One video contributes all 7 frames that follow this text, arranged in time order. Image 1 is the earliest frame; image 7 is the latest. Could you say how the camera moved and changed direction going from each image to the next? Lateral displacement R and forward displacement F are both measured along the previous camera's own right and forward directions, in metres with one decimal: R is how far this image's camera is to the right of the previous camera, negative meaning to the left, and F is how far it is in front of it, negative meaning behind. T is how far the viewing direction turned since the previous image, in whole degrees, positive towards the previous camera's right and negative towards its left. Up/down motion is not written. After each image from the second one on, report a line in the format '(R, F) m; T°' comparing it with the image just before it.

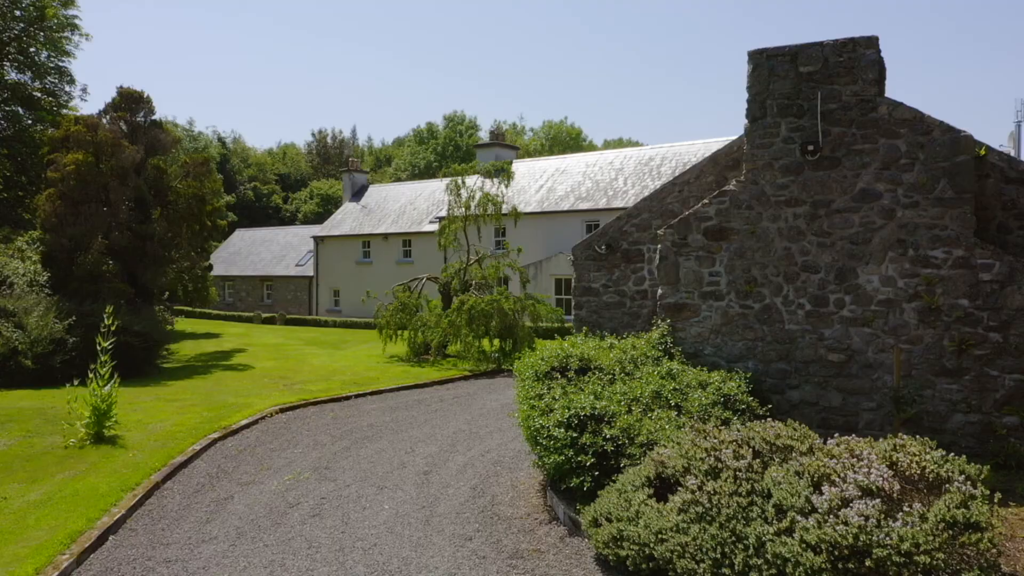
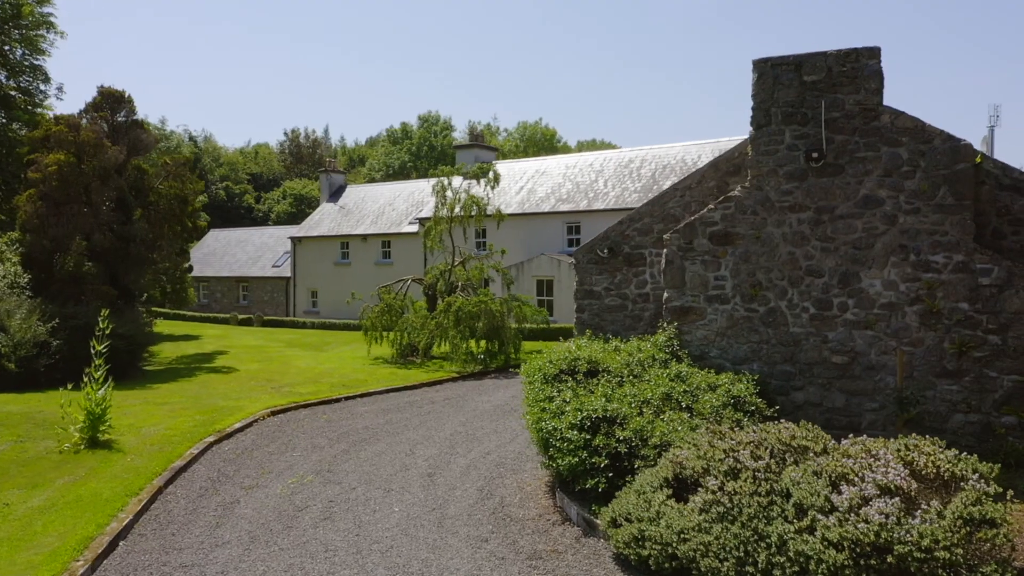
(-0.4, -0.1) m; +2°
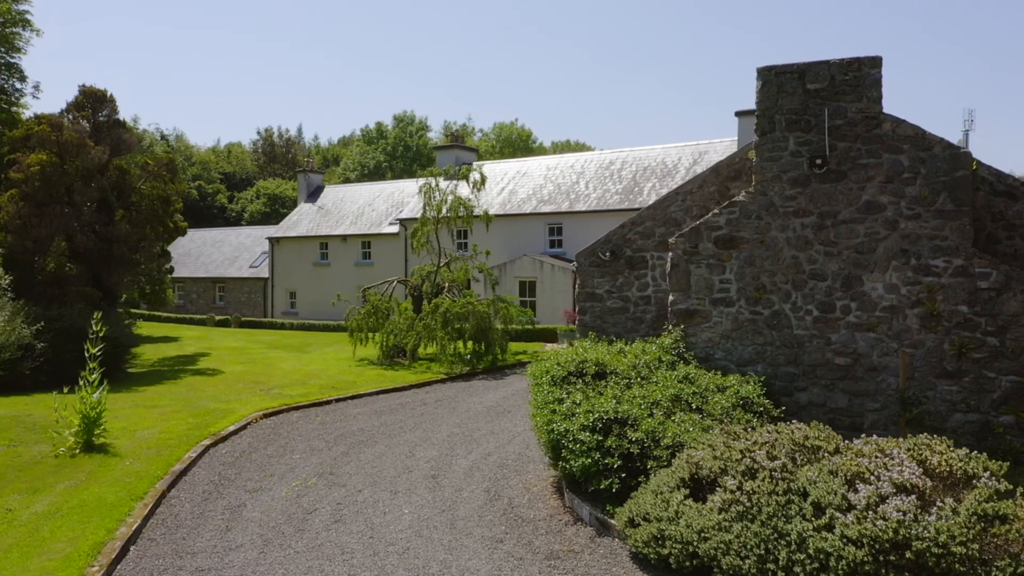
(-0.4, -0.1) m; +2°
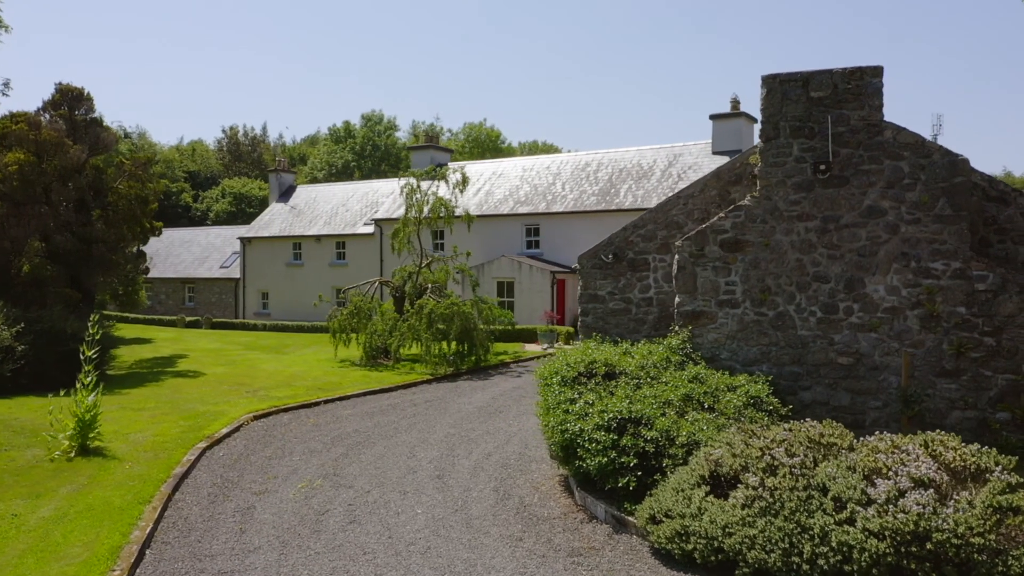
(-0.5, -0.1) m; +2°
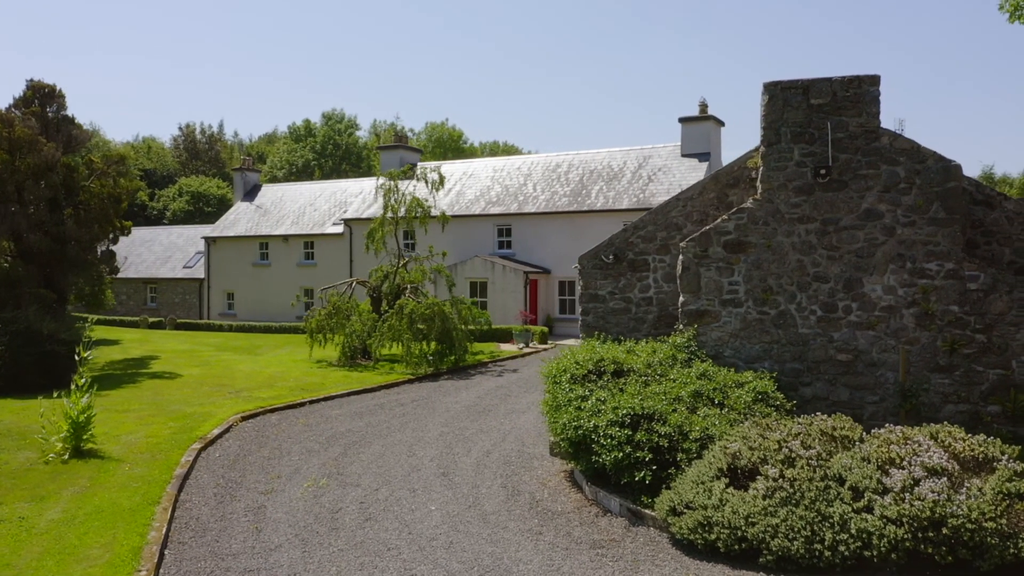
(-0.6, -0.2) m; +3°
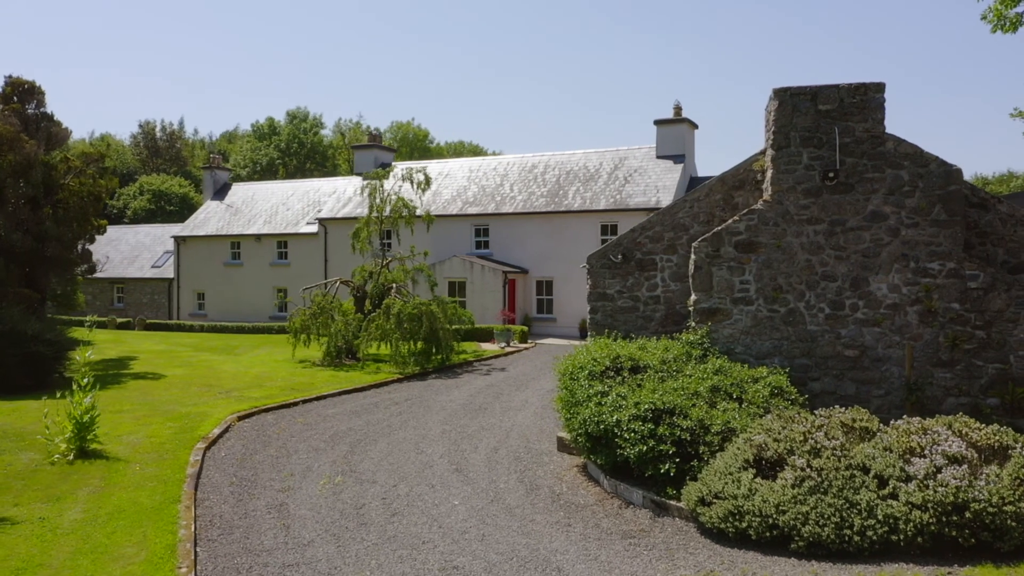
(-0.6, -0.2) m; +2°
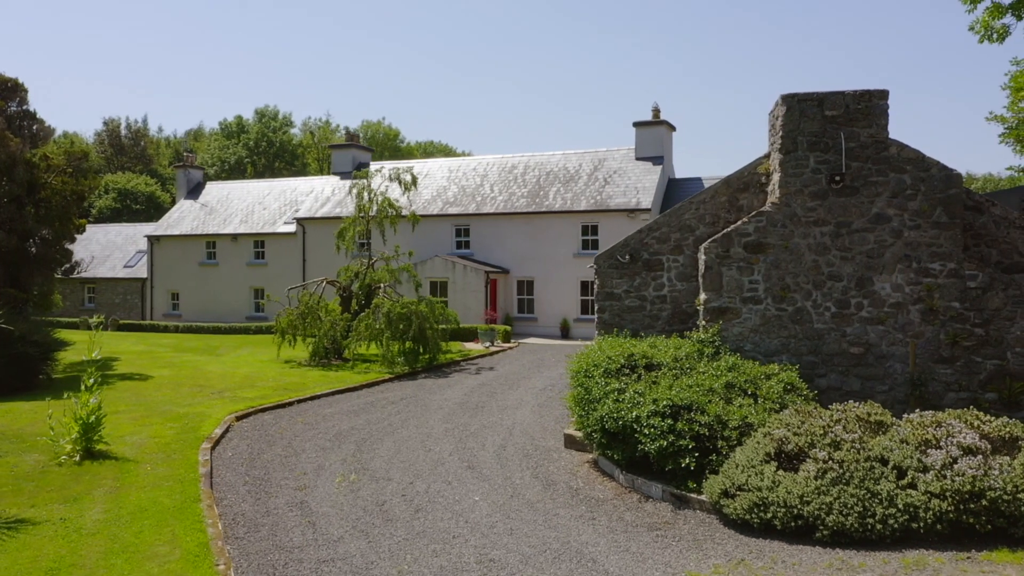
(-0.6, -0.2) m; +2°
